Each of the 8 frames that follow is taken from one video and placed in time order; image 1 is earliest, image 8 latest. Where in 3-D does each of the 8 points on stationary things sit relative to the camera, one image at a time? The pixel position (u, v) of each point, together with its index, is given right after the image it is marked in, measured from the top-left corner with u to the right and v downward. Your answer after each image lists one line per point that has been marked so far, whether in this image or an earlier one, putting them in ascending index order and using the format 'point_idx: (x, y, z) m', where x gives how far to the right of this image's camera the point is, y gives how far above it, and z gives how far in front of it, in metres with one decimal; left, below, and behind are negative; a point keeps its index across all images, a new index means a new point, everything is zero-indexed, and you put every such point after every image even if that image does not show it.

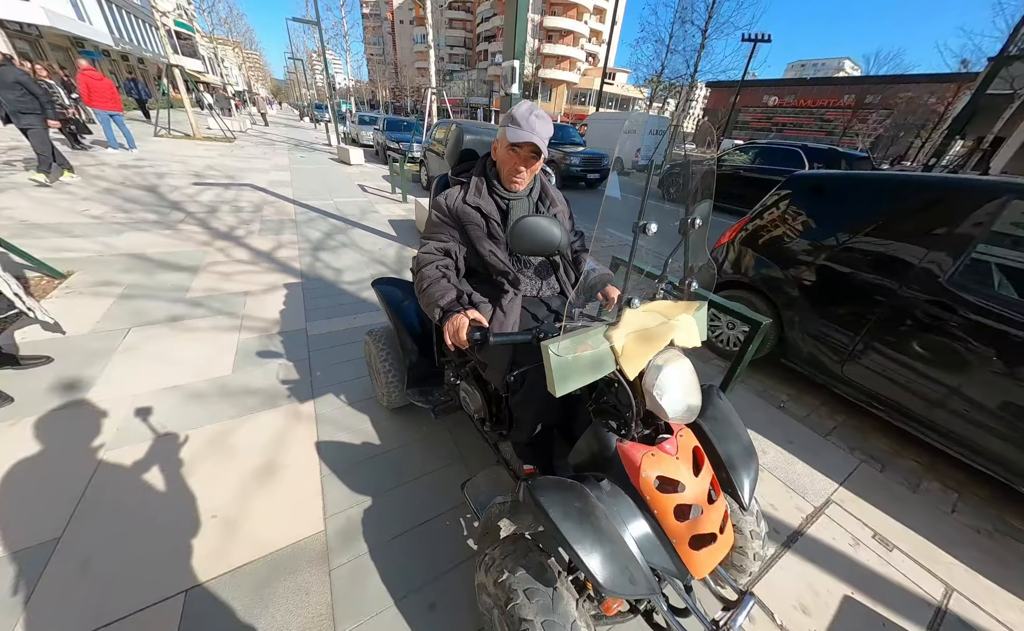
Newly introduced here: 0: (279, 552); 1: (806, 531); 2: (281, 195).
0: (-1.1, -1.1, +1.5) m
1: (+1.6, -1.2, +1.7) m
2: (-5.0, +2.6, +7.0) m
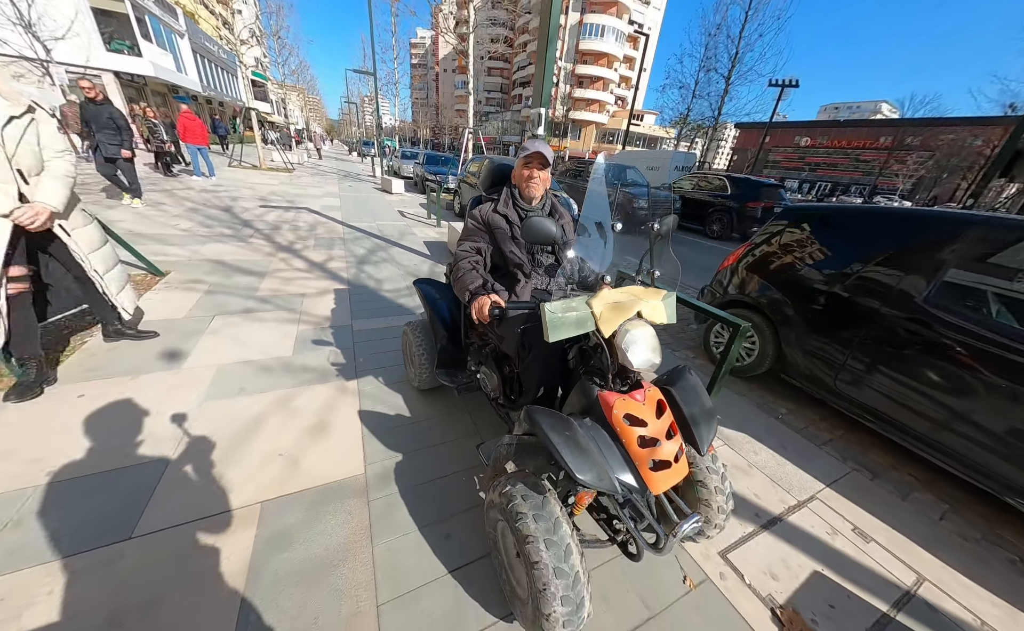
0: (-1.0, -0.9, +1.8) m
1: (+1.6, -1.2, +1.9) m
2: (-4.4, +2.4, +7.9) m
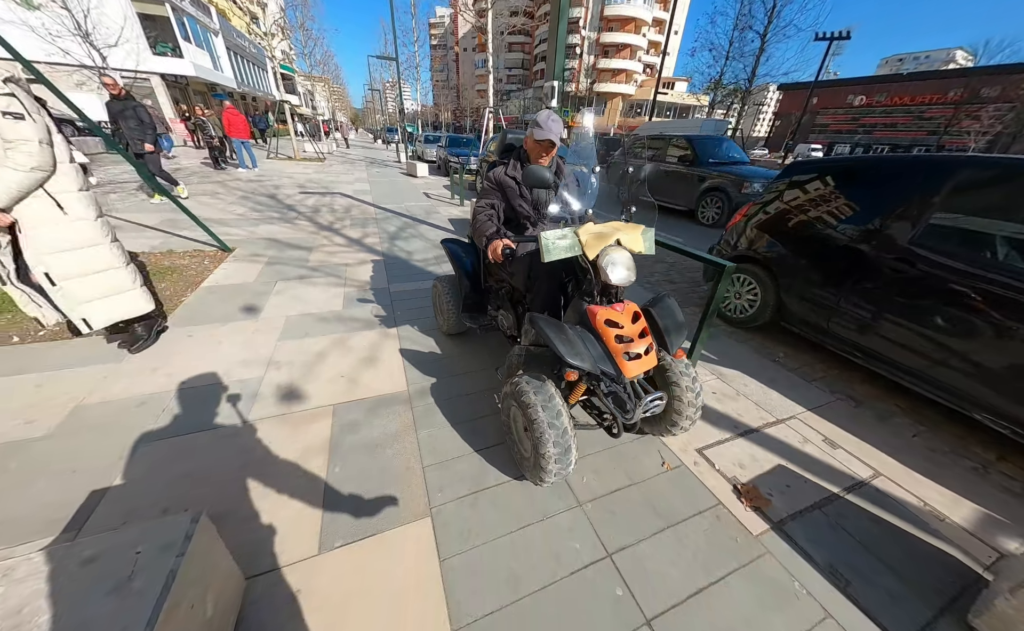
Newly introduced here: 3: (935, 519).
0: (-0.9, -0.6, +2.3) m
1: (+1.7, -0.8, +2.2) m
2: (-3.9, +3.0, +8.4) m
3: (+2.2, -1.1, +1.7) m
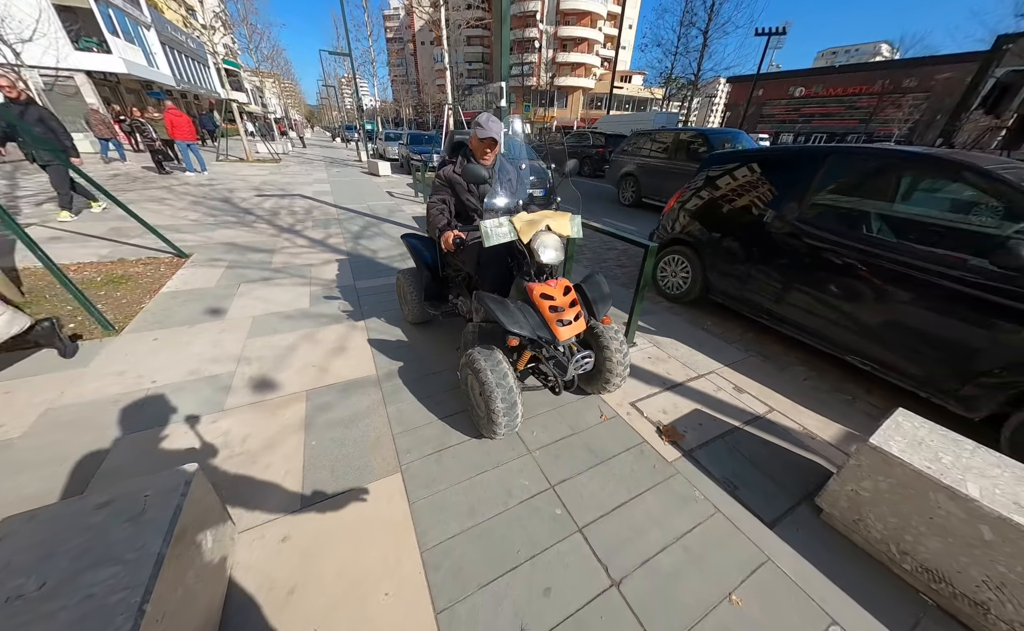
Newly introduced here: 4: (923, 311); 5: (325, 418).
0: (-1.3, -0.5, +2.5) m
1: (+1.4, -0.5, +2.6) m
2: (-4.8, +3.0, +8.4) m
3: (+2.0, -0.8, +2.2) m
4: (+3.0, 0.0, +2.3) m
5: (-1.3, -0.7, +2.2) m
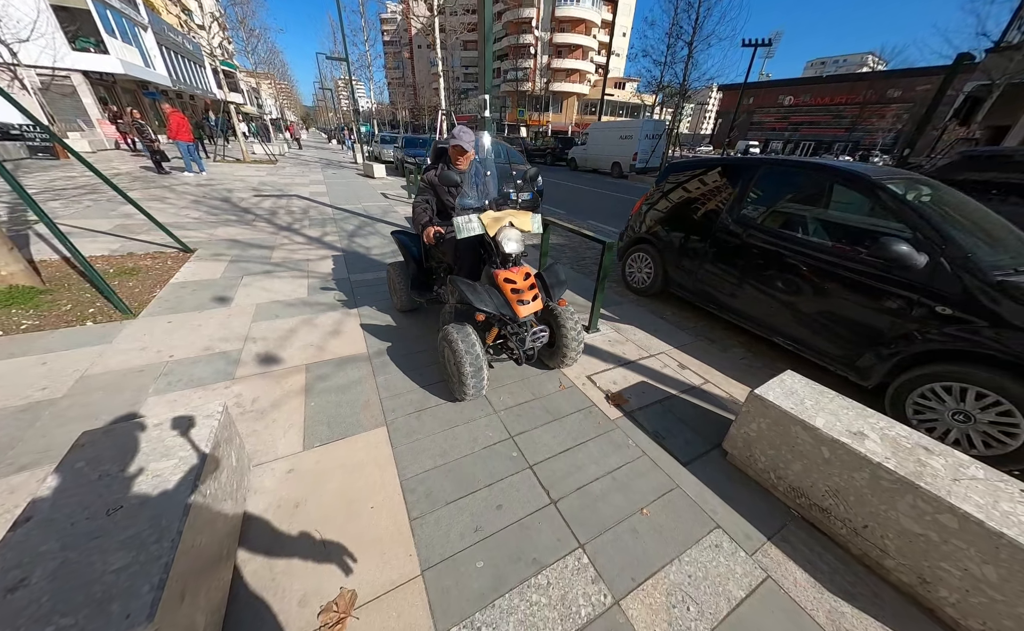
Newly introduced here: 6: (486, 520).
0: (-1.5, -0.4, +2.9) m
1: (+1.2, -0.4, +3.0) m
2: (-5.1, +3.1, +8.7) m
3: (+1.7, -0.7, +2.6) m
4: (+2.7, +0.2, +2.7) m
5: (-1.5, -0.5, +2.5) m
6: (-0.1, -1.1, +1.7) m
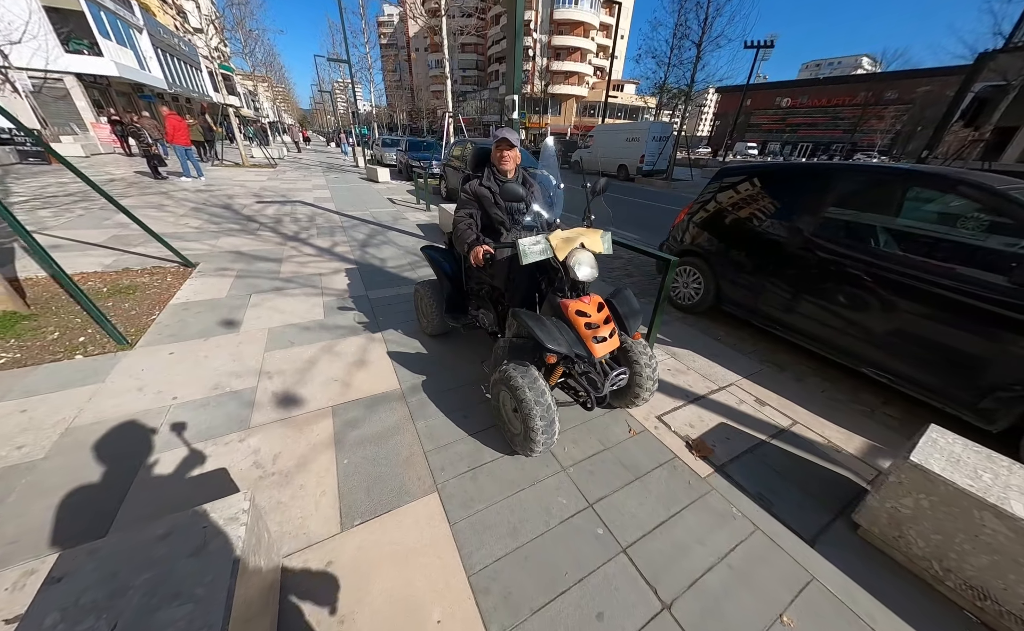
0: (-1.1, -0.6, +2.5) m
1: (+1.6, -0.7, +2.6) m
2: (-4.8, +2.8, +8.3) m
3: (+2.2, -0.9, +2.2) m
4: (+3.2, -0.1, +2.4) m
5: (-1.0, -0.8, +2.1) m
6: (+0.3, -1.3, +1.3) m
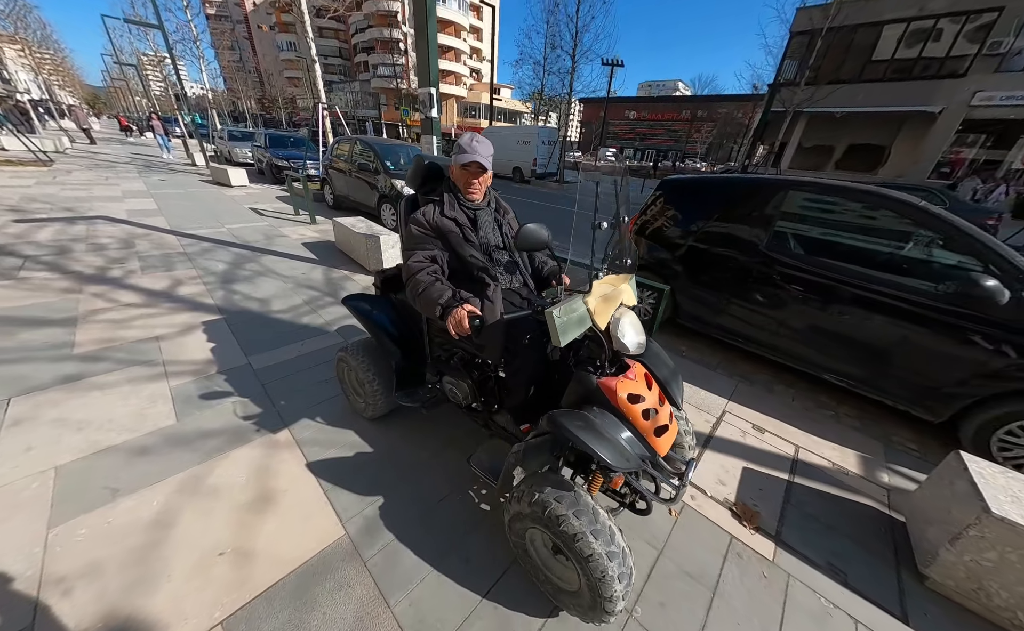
0: (-1.0, -1.2, +1.5) m
1: (+1.5, -0.9, +2.4) m
2: (-6.6, +1.6, +5.9) m
3: (+2.2, -1.1, +2.2) m
4: (+3.0, -0.1, +2.6) m
5: (-0.8, -1.3, +1.2) m
6: (+0.8, -1.7, +0.8) m
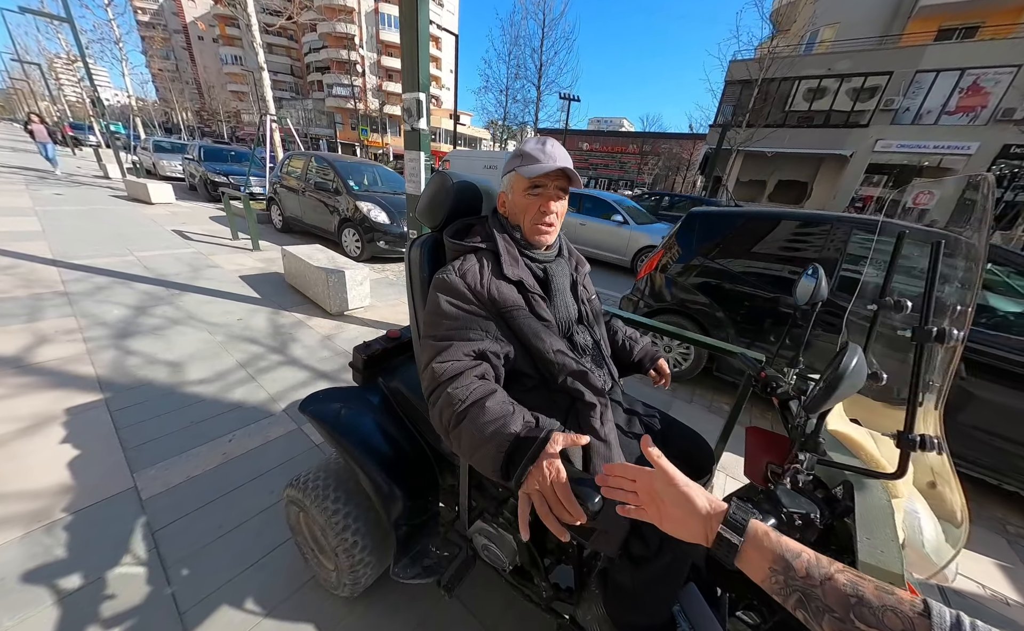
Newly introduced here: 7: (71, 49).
0: (-0.6, -1.6, +0.6) m
1: (+1.8, -1.3, +1.8) m
2: (-6.7, +0.9, +4.5) m
3: (+2.5, -1.5, +1.6) m
4: (+3.2, -0.5, +2.2) m
5: (-0.4, -1.7, +0.3) m
6: (+1.2, -2.0, +0.1) m
7: (-26.5, +16.1, +19.4) m
